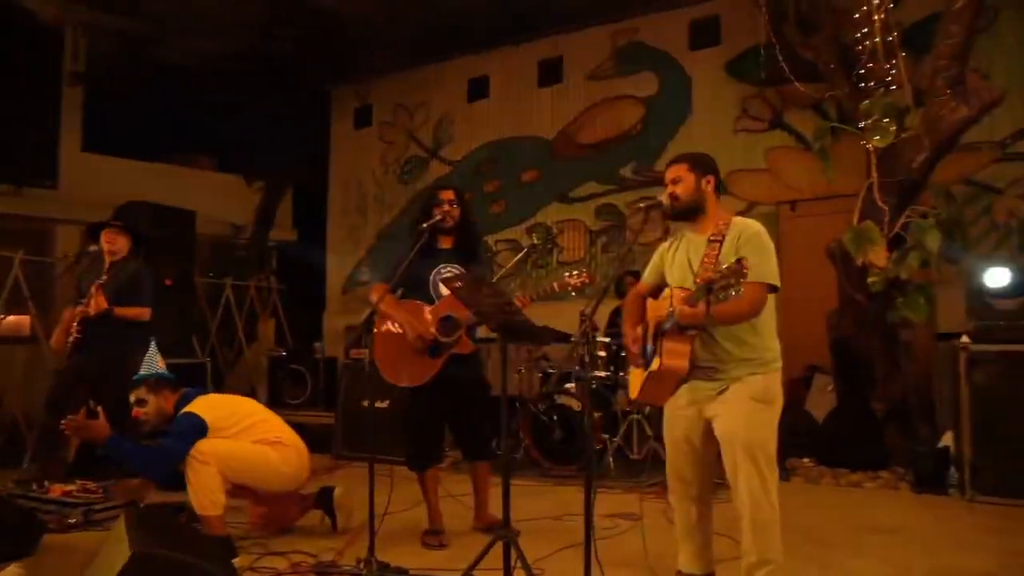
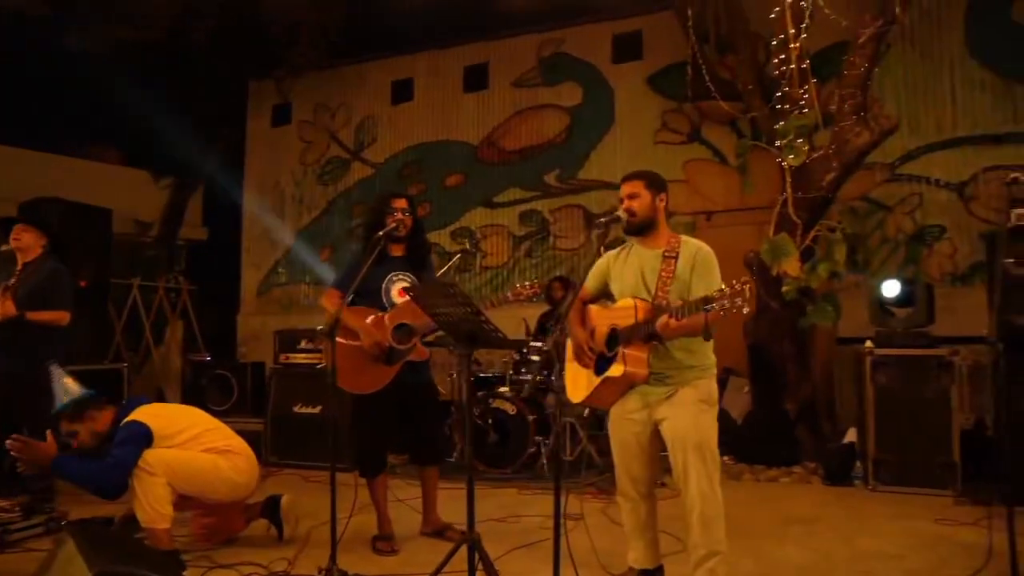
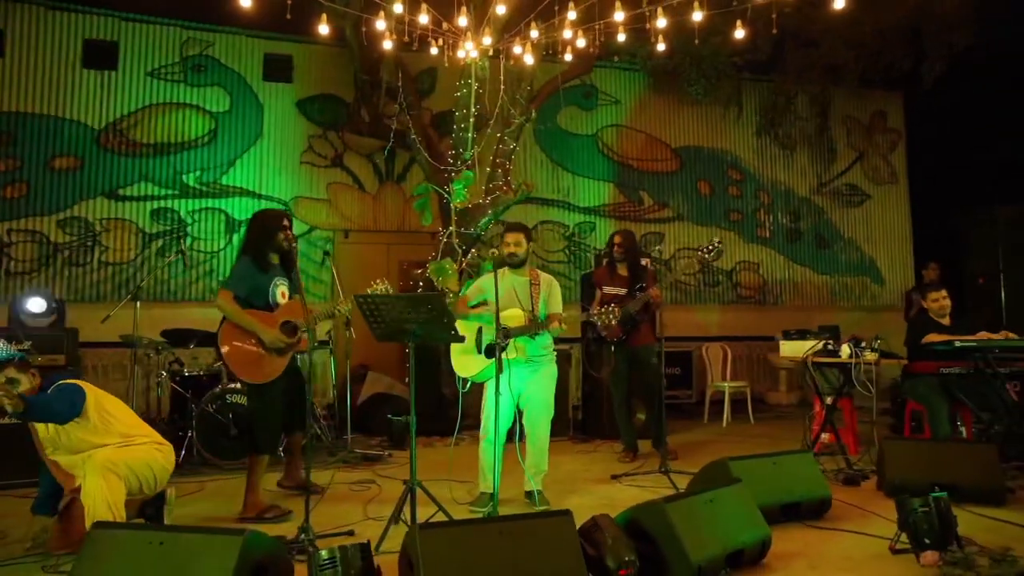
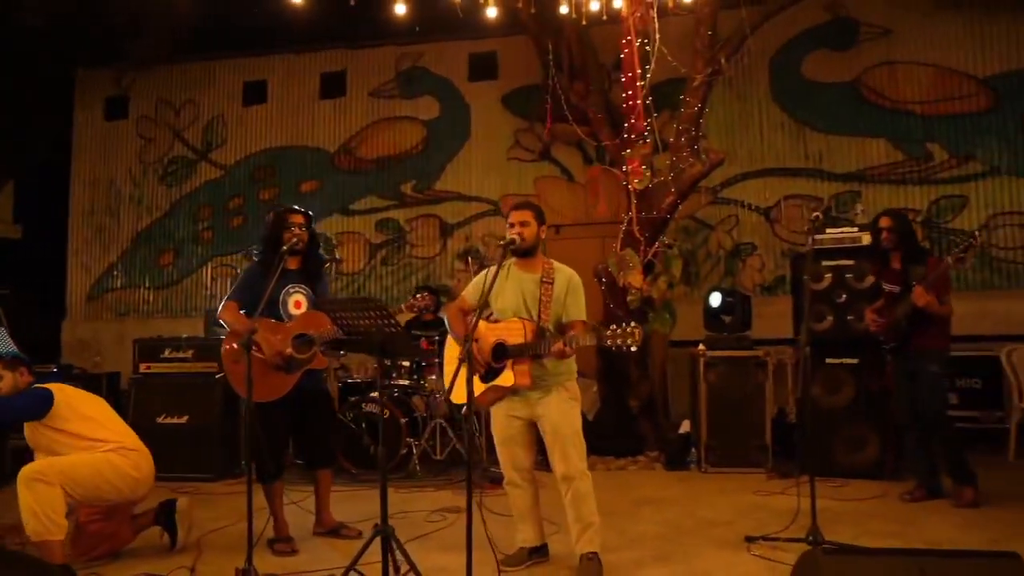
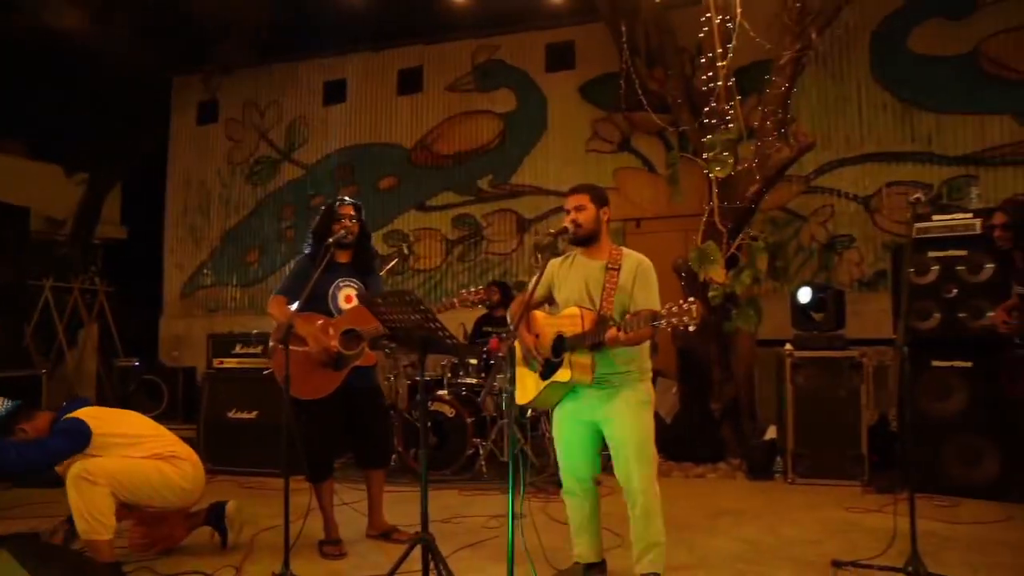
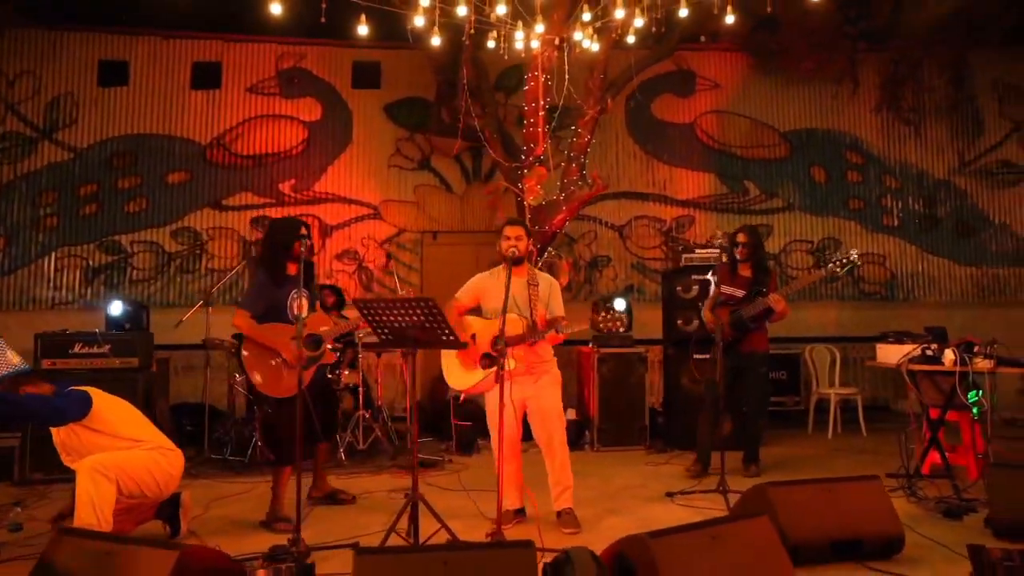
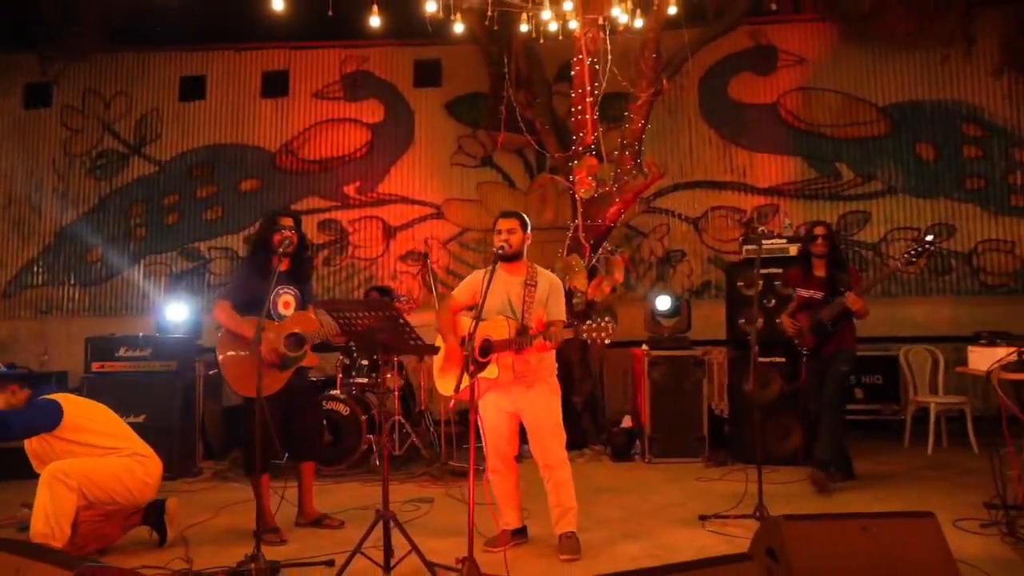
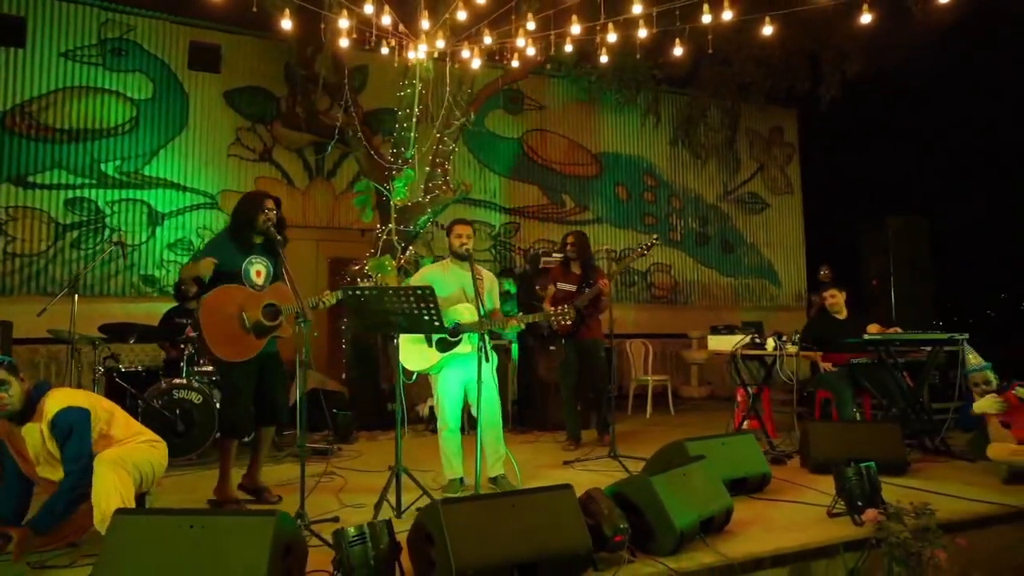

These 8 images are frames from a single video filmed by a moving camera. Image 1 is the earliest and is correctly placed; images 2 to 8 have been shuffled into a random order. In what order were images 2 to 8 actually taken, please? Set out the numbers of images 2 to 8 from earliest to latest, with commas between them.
2, 5, 4, 7, 6, 3, 8
